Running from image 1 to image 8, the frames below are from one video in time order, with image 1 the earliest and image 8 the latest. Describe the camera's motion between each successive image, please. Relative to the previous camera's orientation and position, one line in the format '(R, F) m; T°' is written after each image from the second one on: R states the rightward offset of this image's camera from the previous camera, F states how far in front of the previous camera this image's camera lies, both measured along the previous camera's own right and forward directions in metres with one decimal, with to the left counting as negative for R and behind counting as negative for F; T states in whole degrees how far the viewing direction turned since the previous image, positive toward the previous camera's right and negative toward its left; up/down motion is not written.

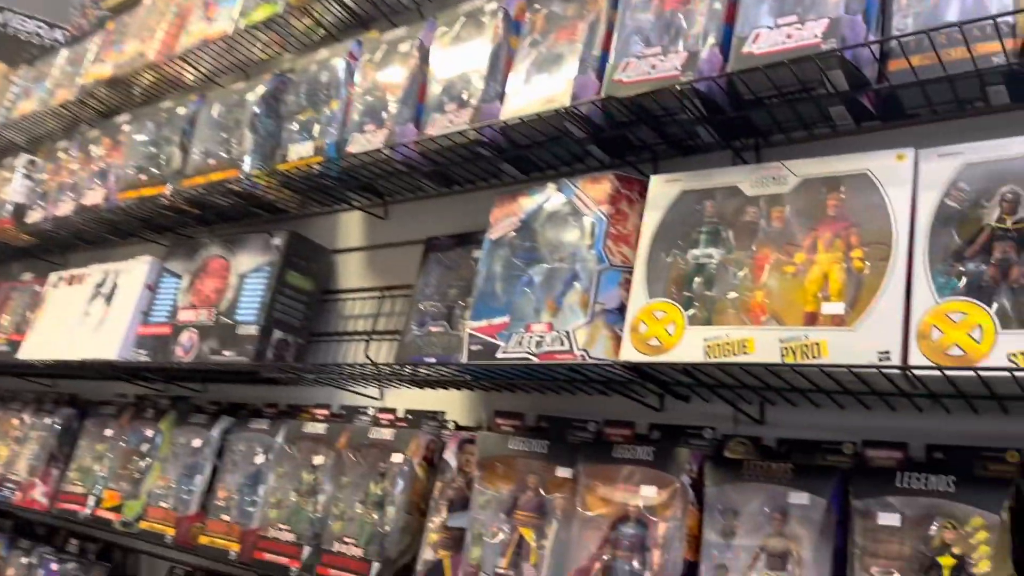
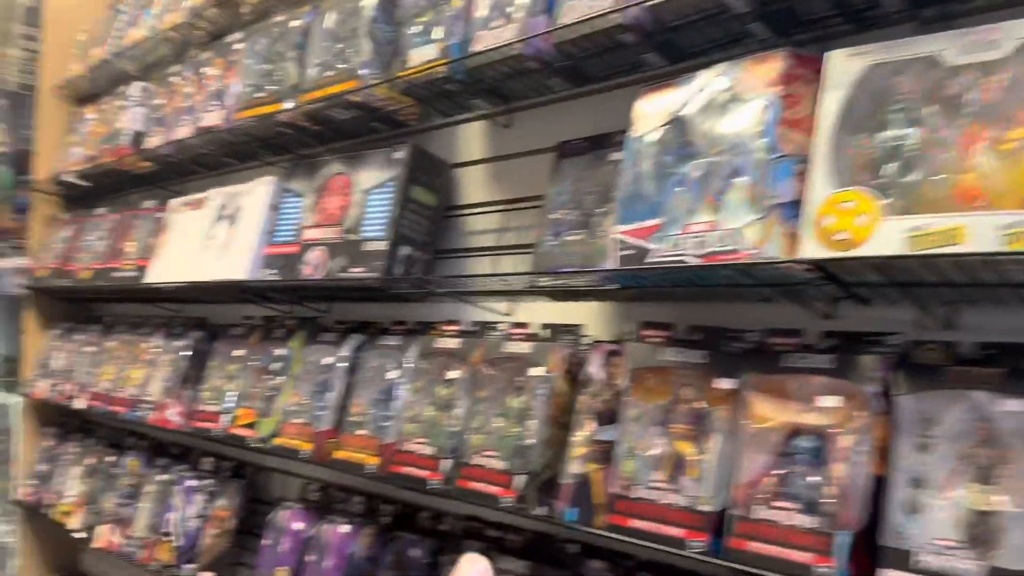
(-0.1, +0.1) m; -6°
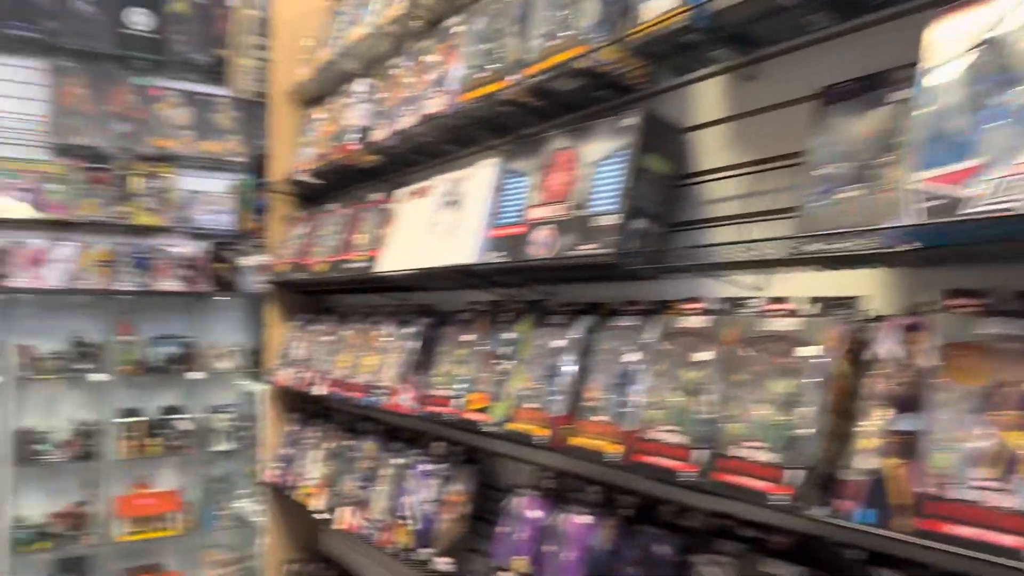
(-0.1, +0.1) m; -14°
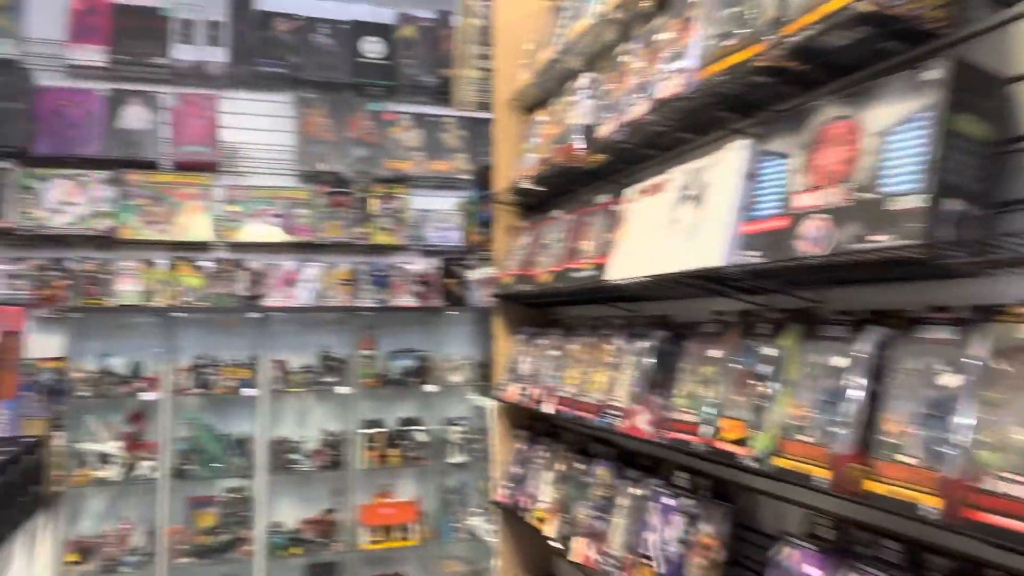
(-0.1, +0.2) m; -16°
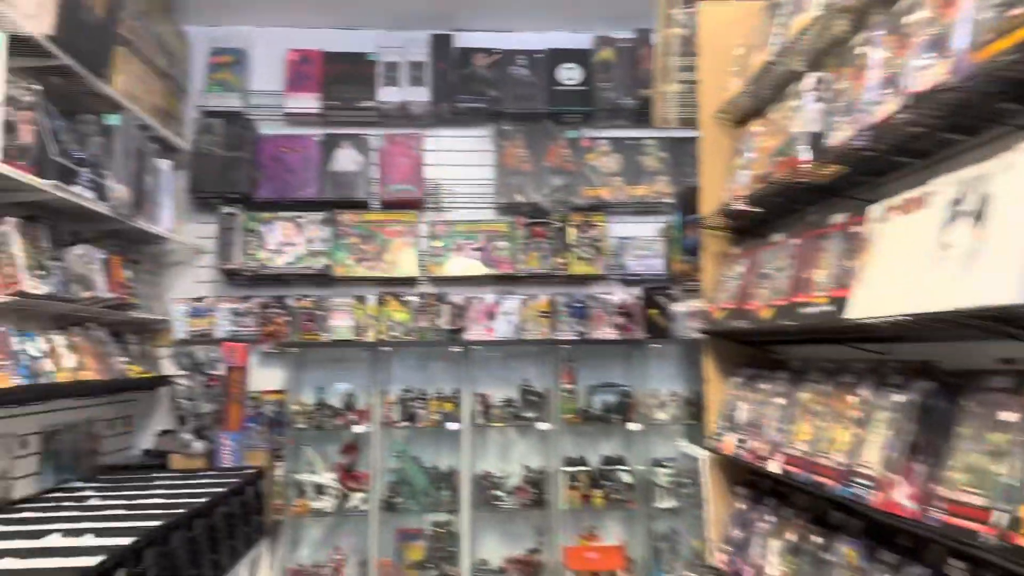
(0.0, +0.2) m; -14°
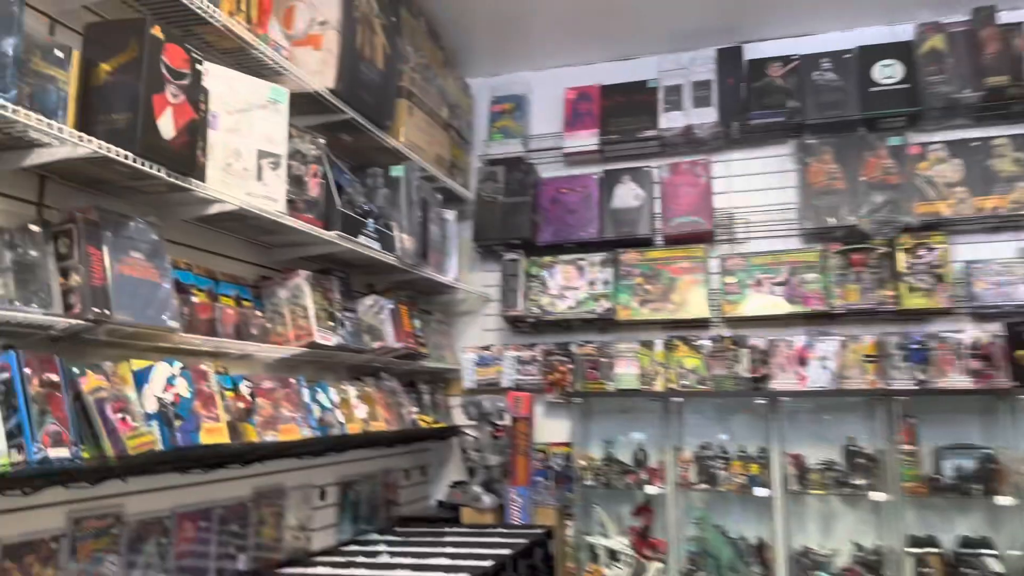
(-0.1, +0.4) m; -20°
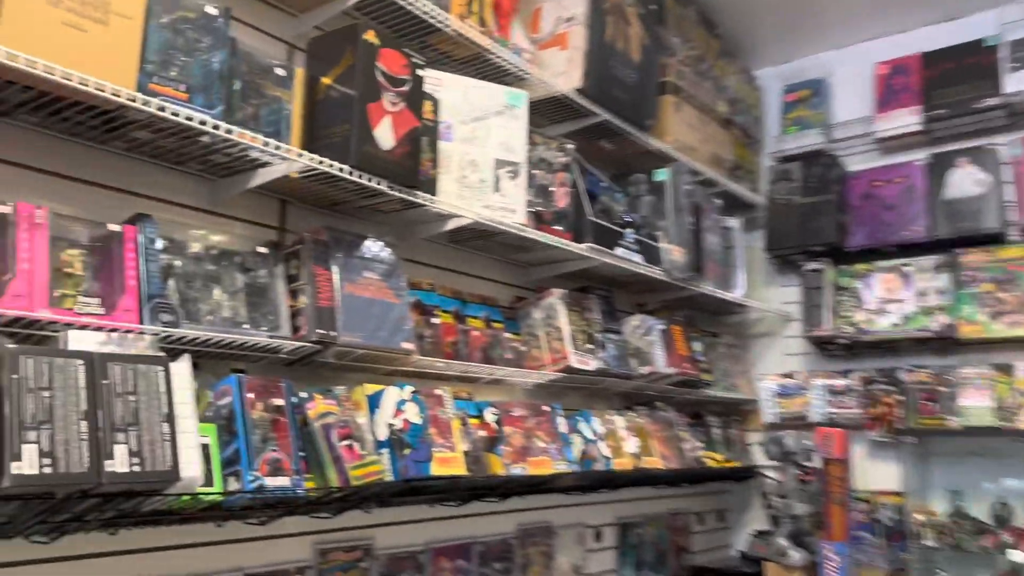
(+0.1, +0.4) m; -22°
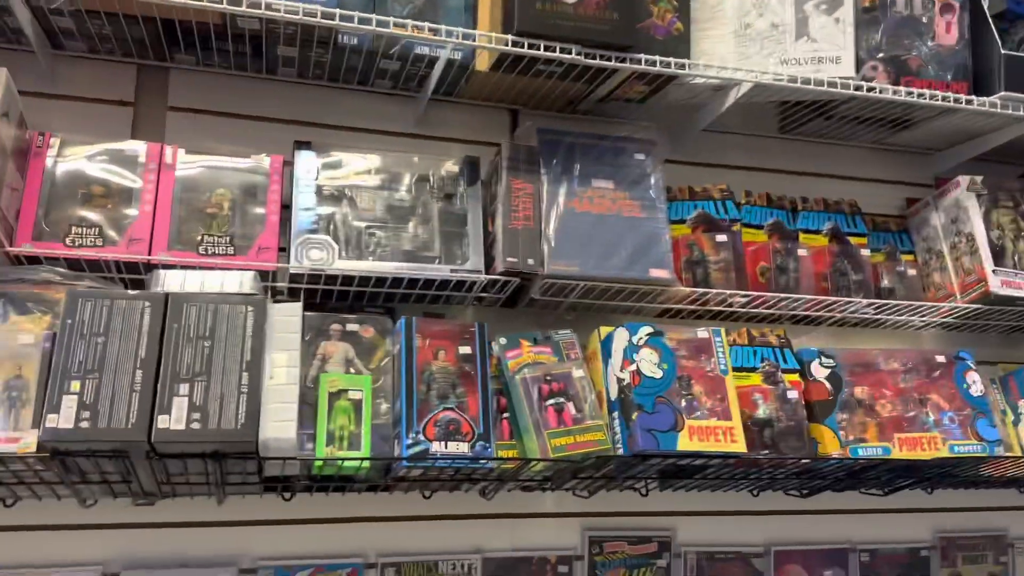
(+0.4, +0.7) m; -37°
